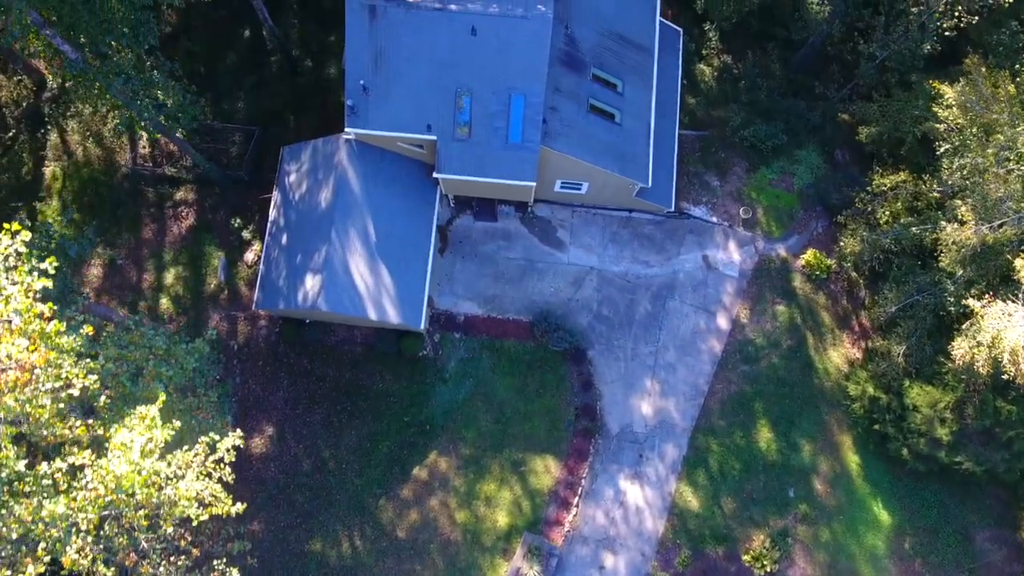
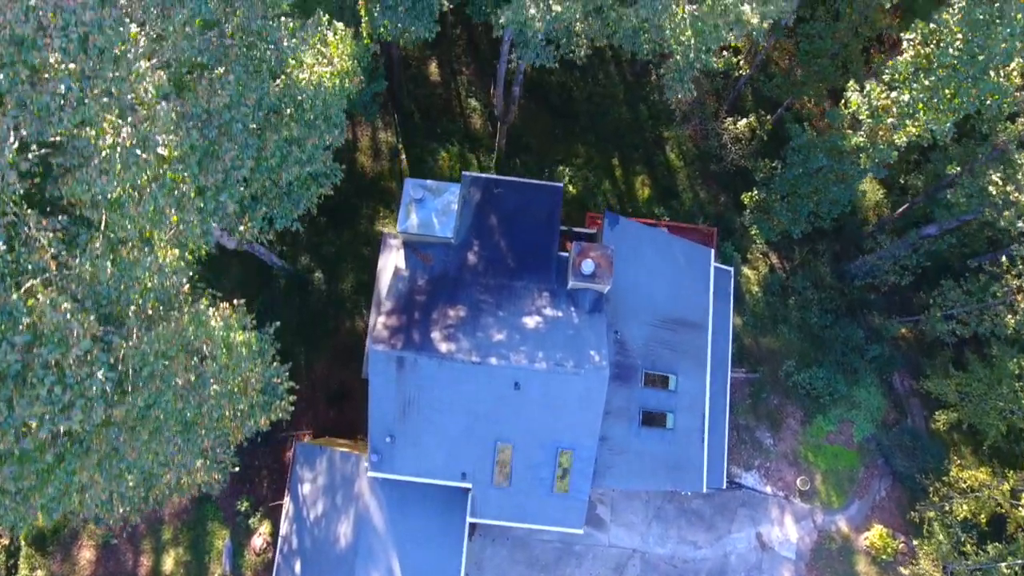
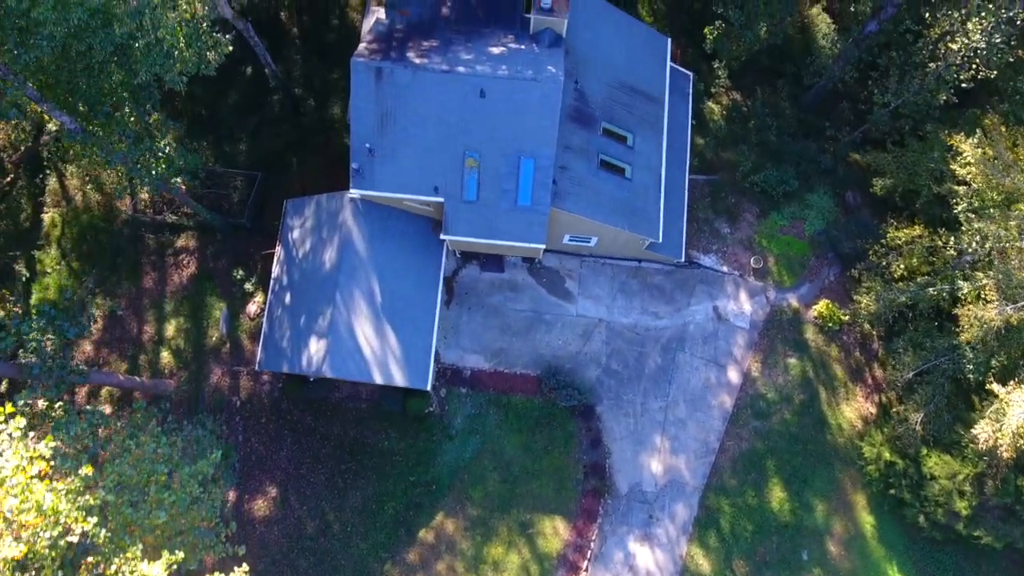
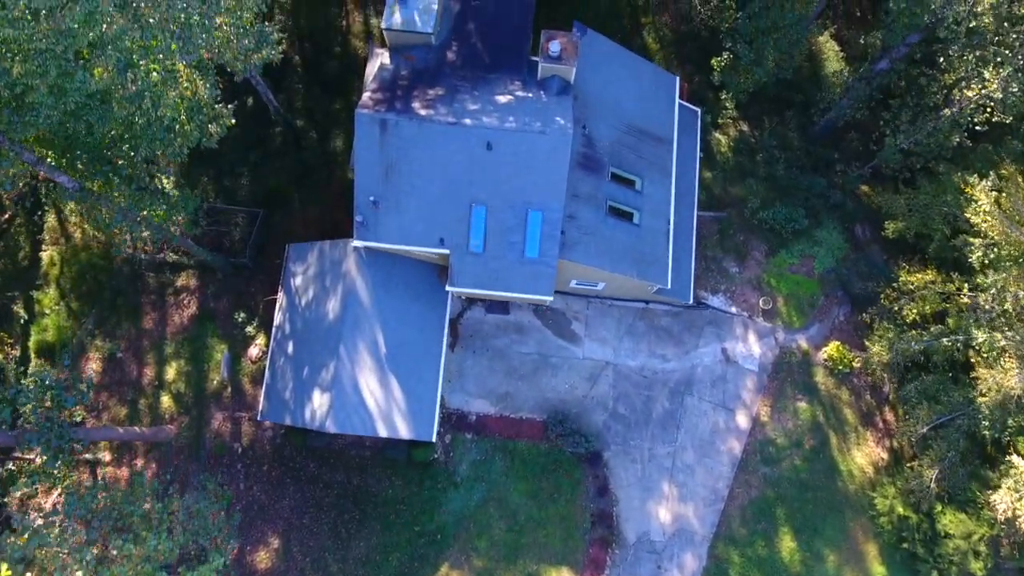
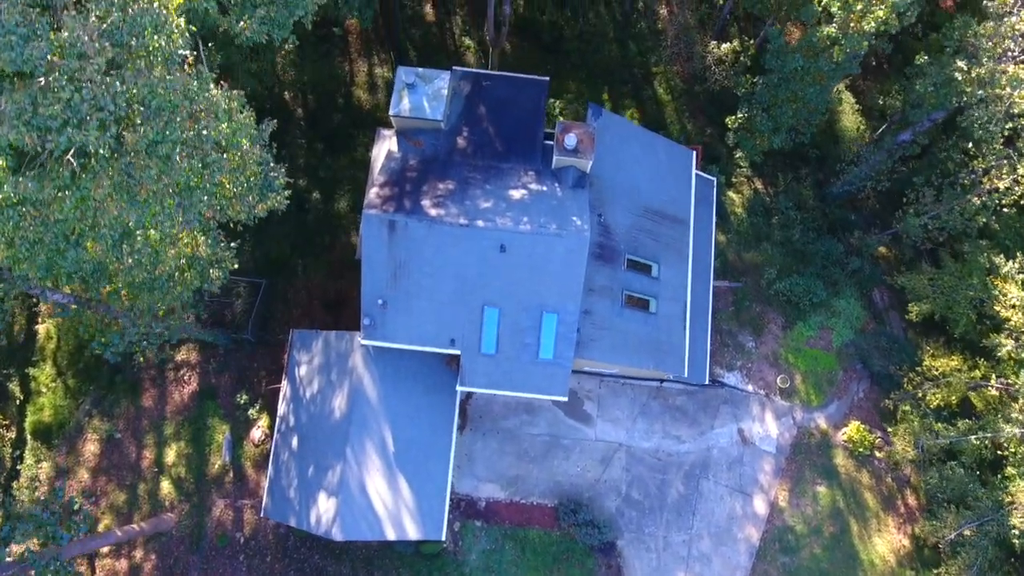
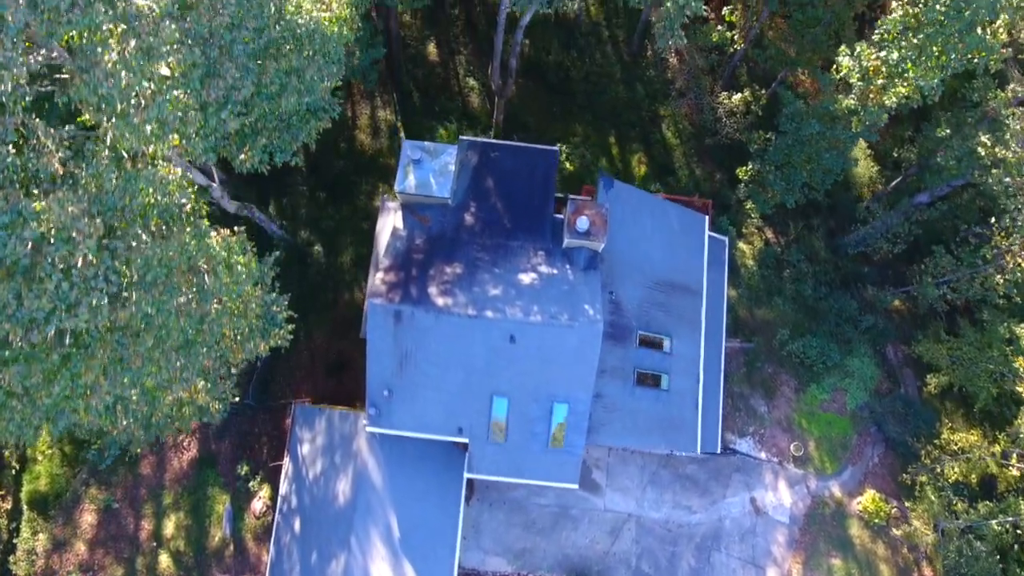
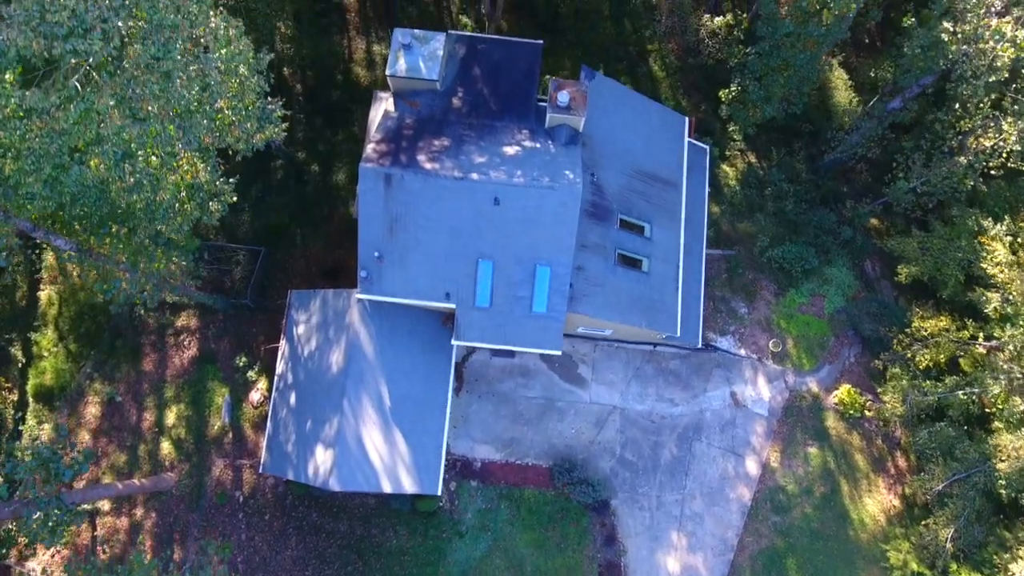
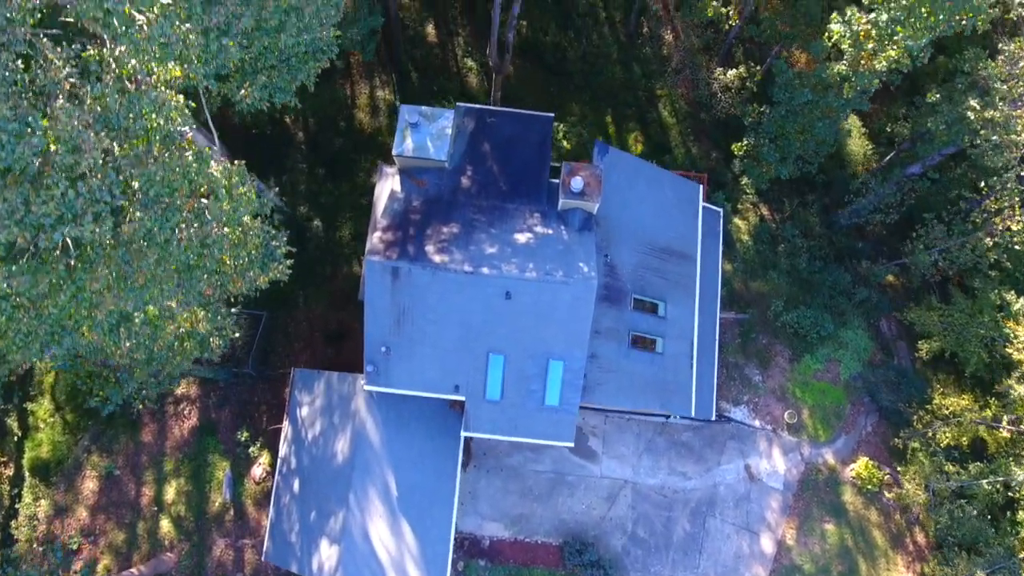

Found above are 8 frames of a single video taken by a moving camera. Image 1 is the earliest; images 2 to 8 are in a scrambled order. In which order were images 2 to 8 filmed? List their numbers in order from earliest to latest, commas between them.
3, 4, 7, 5, 8, 6, 2
